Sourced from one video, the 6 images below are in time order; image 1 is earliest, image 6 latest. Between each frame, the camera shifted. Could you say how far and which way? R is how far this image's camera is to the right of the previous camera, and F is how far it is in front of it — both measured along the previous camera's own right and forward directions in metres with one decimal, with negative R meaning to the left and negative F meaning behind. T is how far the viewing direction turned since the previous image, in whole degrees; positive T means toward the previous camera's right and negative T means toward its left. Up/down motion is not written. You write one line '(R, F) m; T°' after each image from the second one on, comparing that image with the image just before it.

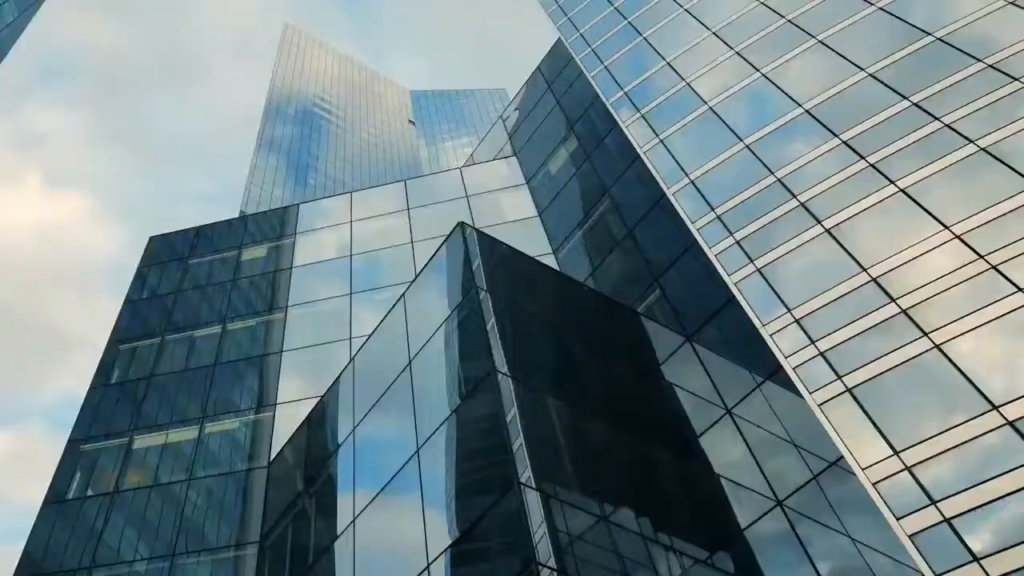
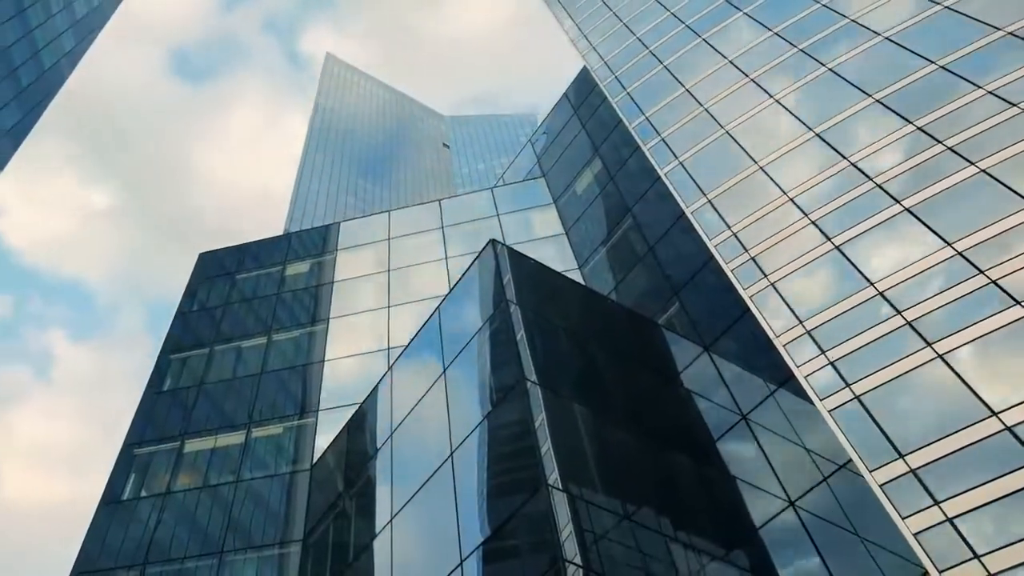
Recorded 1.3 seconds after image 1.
(0.0, -1.6) m; -2°
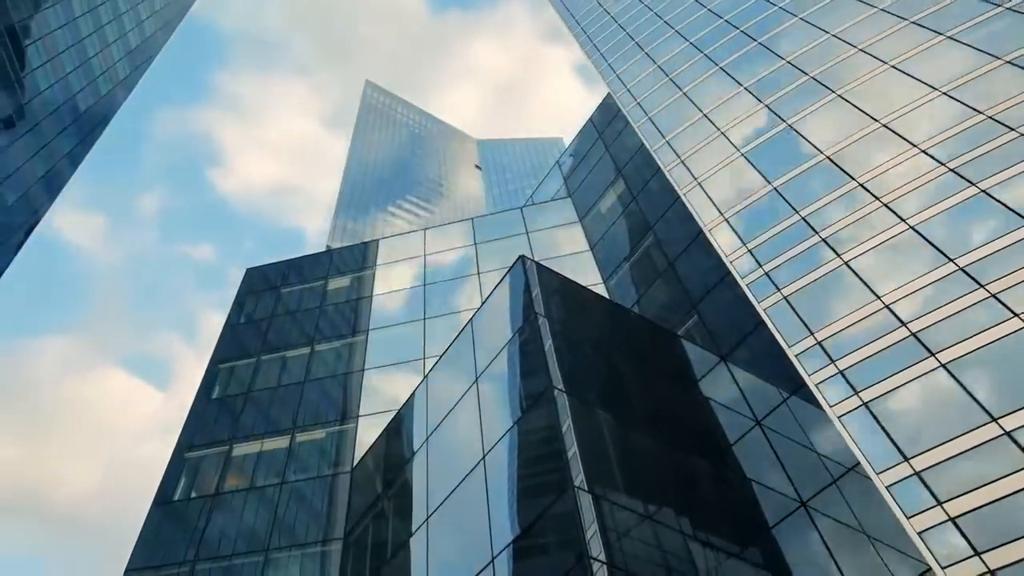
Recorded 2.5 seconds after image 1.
(0.0, -1.8) m; -2°
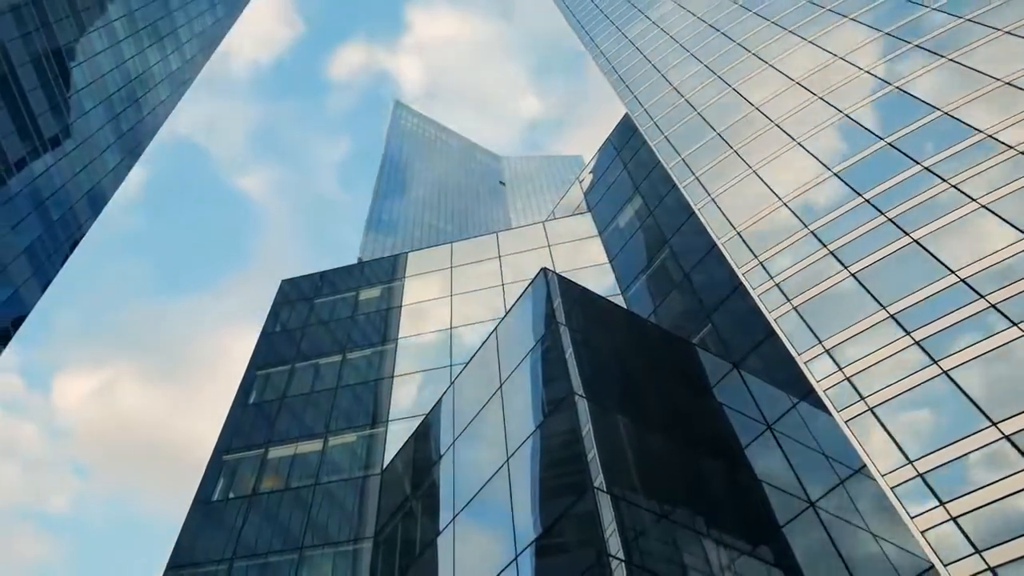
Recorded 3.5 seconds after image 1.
(0.0, -1.5) m; -2°
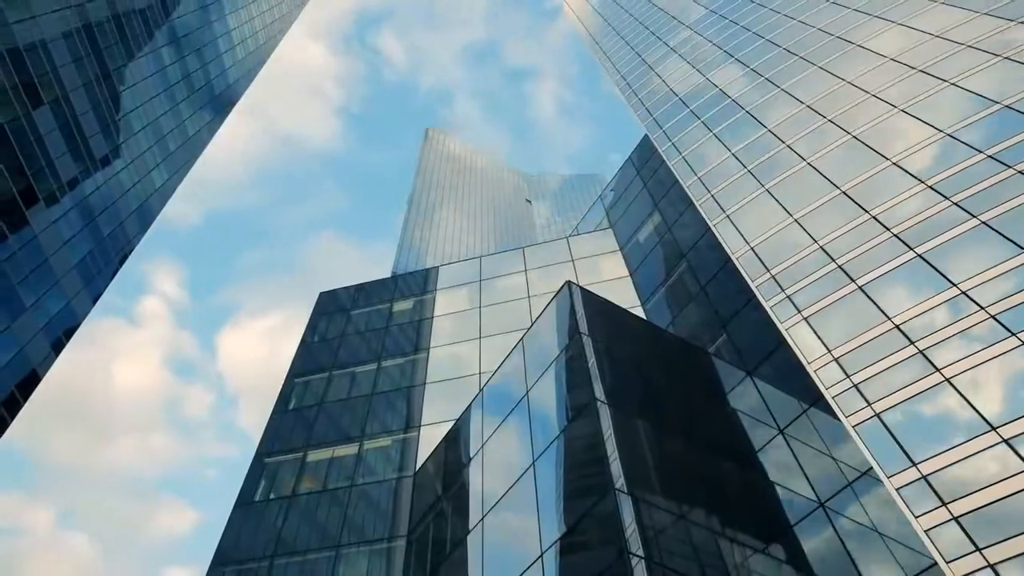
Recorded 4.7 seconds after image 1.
(+0.1, -1.8) m; -2°
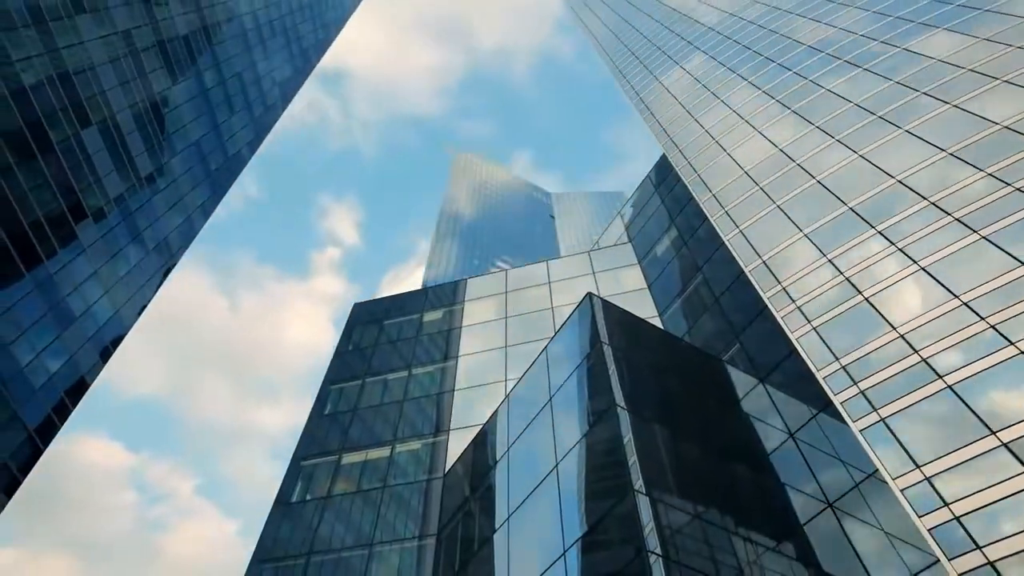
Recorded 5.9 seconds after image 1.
(+0.1, -1.8) m; -2°
